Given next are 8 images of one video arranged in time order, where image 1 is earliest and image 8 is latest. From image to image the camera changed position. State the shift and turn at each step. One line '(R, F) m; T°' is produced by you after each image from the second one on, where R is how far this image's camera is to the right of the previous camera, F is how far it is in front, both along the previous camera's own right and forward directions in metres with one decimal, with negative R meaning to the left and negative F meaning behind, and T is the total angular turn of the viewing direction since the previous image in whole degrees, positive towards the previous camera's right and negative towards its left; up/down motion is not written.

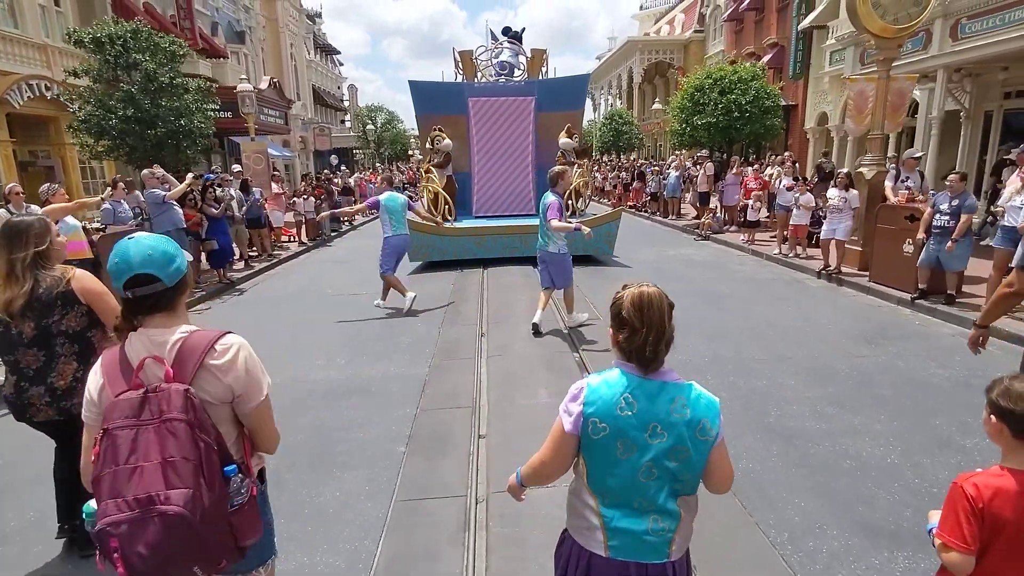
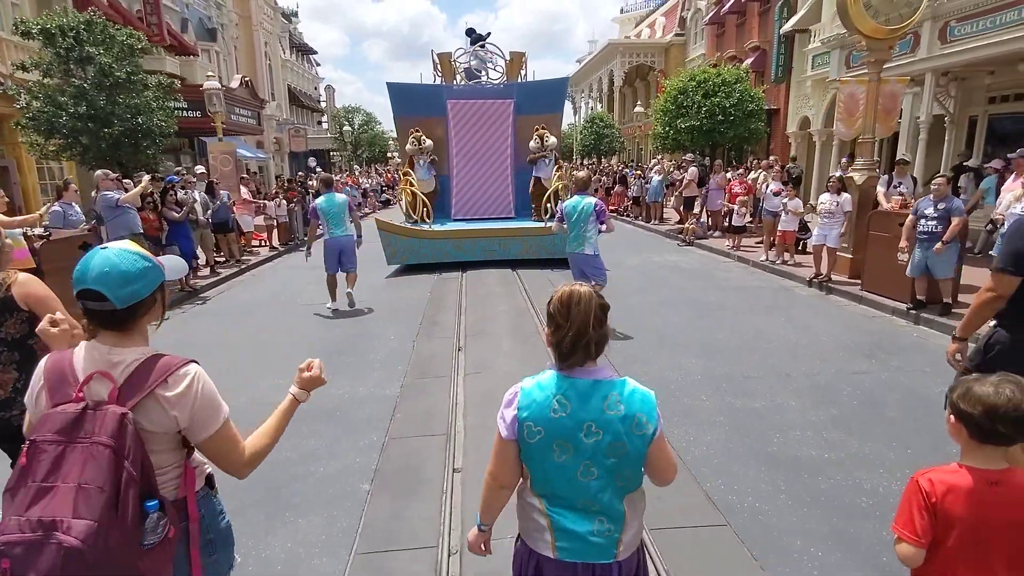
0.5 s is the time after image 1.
(0.0, +0.4) m; +2°
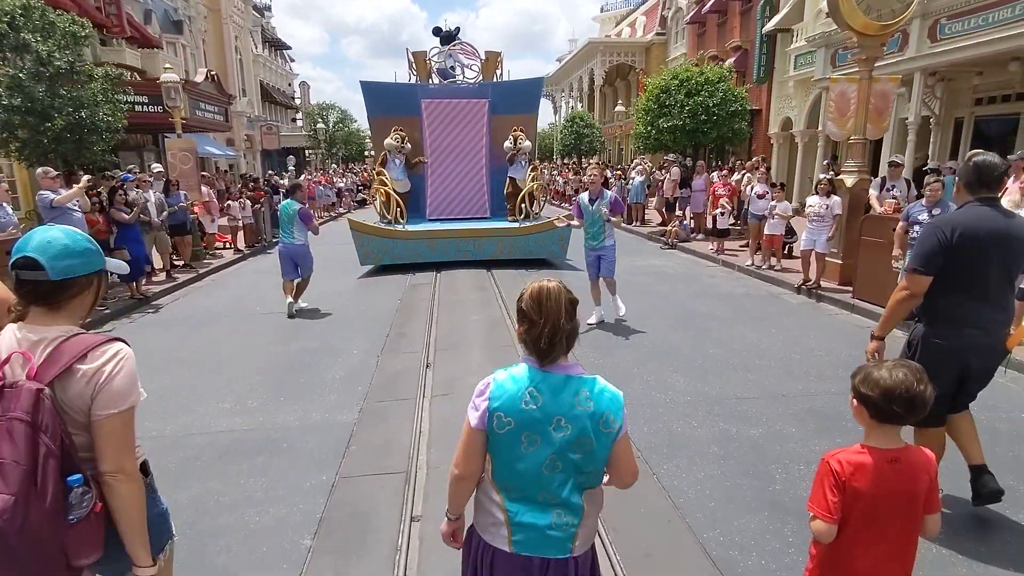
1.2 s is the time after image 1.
(+0.1, +0.5) m; +2°
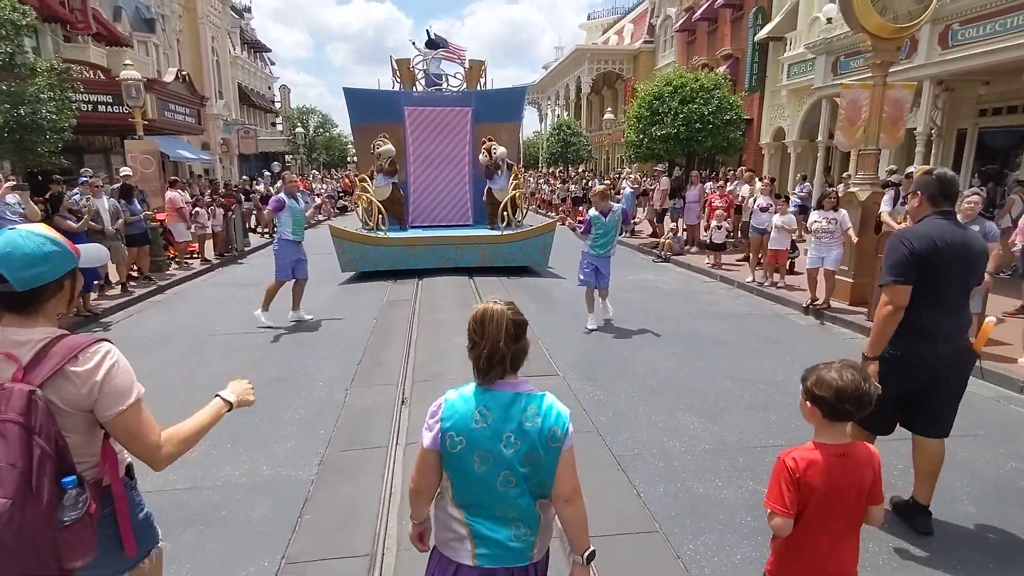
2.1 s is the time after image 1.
(0.0, +0.6) m; +1°
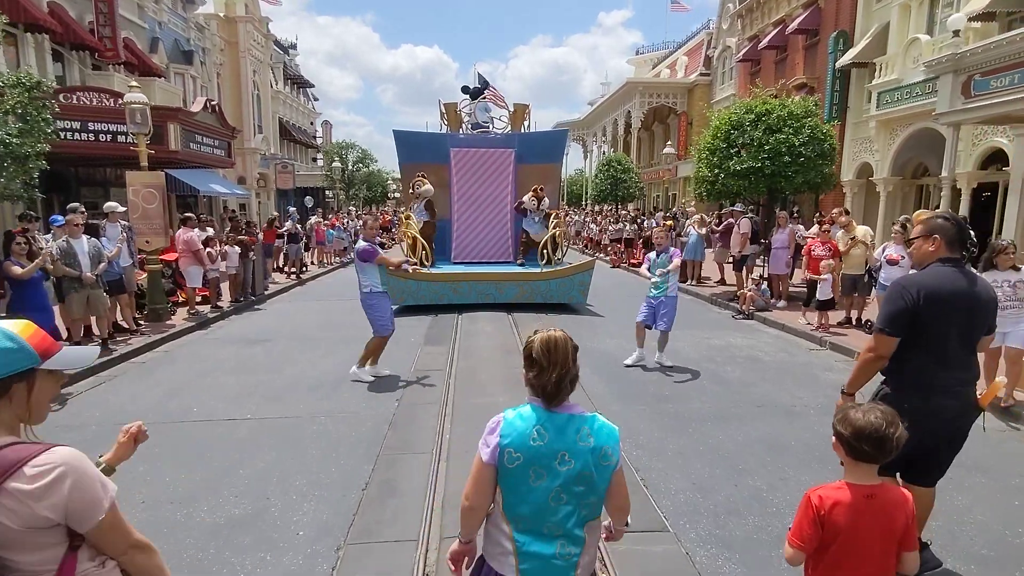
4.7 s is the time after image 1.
(-0.2, +1.7) m; -4°
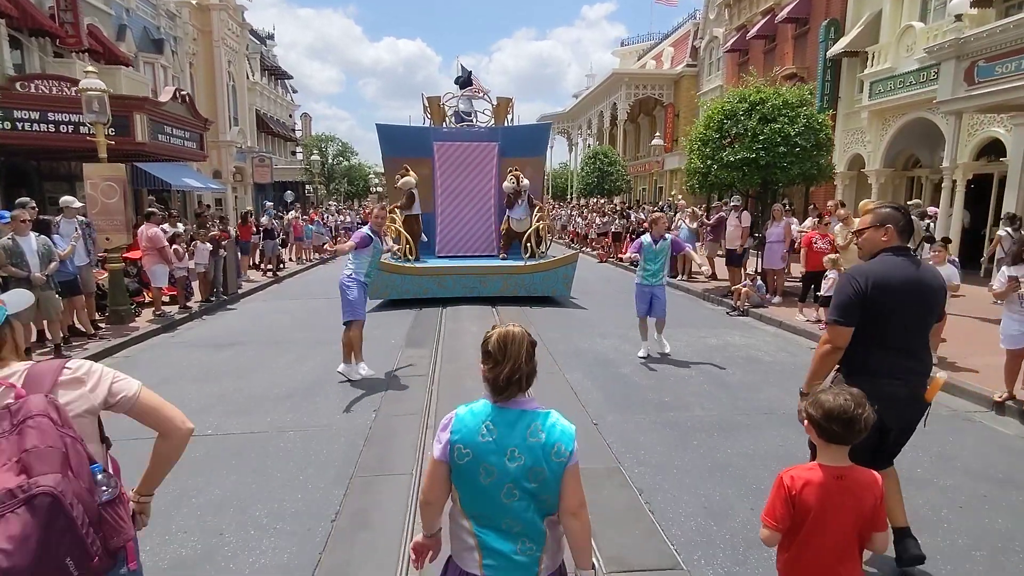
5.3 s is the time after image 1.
(0.0, +0.5) m; +1°
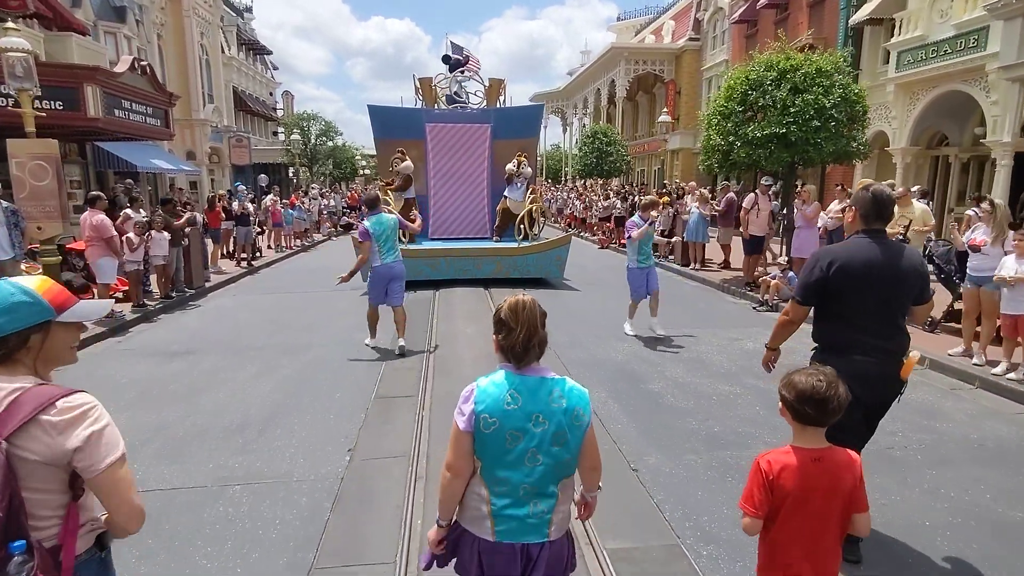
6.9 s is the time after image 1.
(-0.1, +1.1) m; +1°
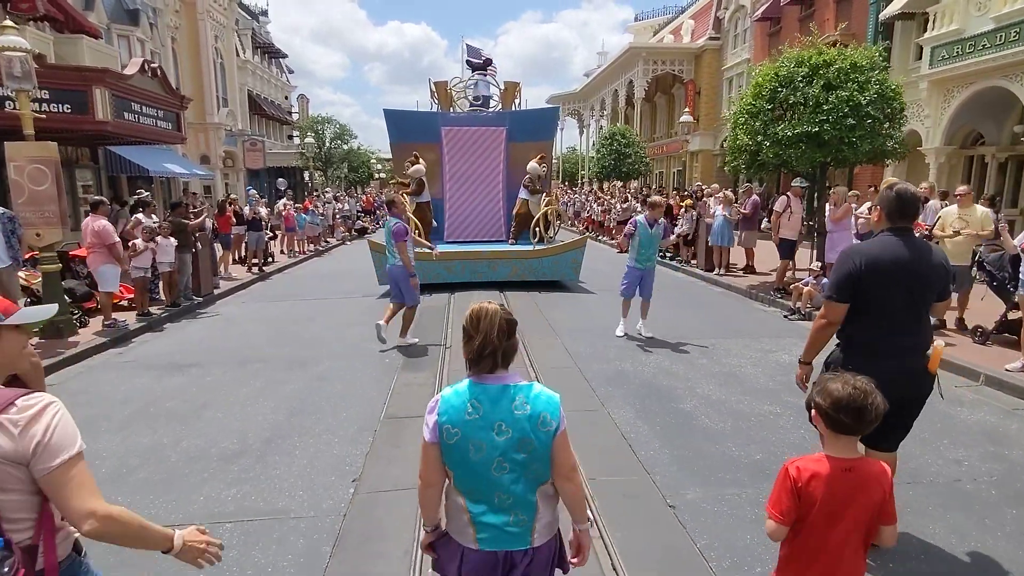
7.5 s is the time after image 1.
(0.0, +0.4) m; -1°
